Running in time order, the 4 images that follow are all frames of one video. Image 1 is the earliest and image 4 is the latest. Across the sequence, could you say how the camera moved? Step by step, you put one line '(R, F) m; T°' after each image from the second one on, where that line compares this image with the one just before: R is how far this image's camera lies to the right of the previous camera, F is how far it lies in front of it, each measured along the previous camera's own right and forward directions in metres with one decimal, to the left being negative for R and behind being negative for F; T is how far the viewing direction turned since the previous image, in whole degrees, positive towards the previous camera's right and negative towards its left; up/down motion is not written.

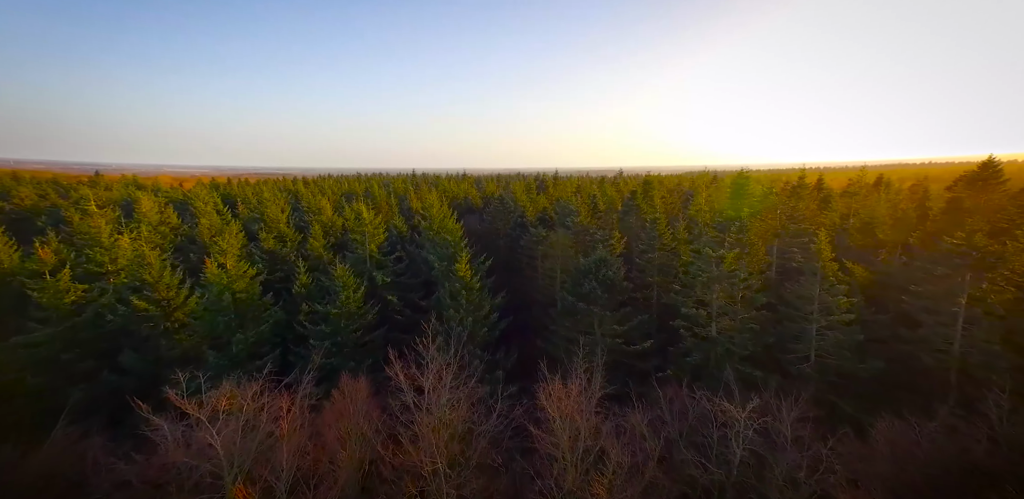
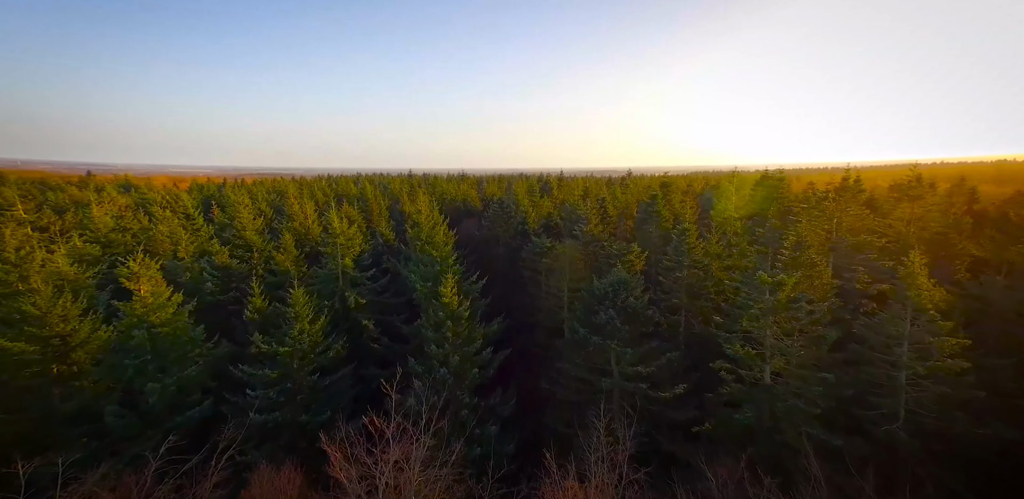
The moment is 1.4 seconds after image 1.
(+0.3, +6.4) m; 0°
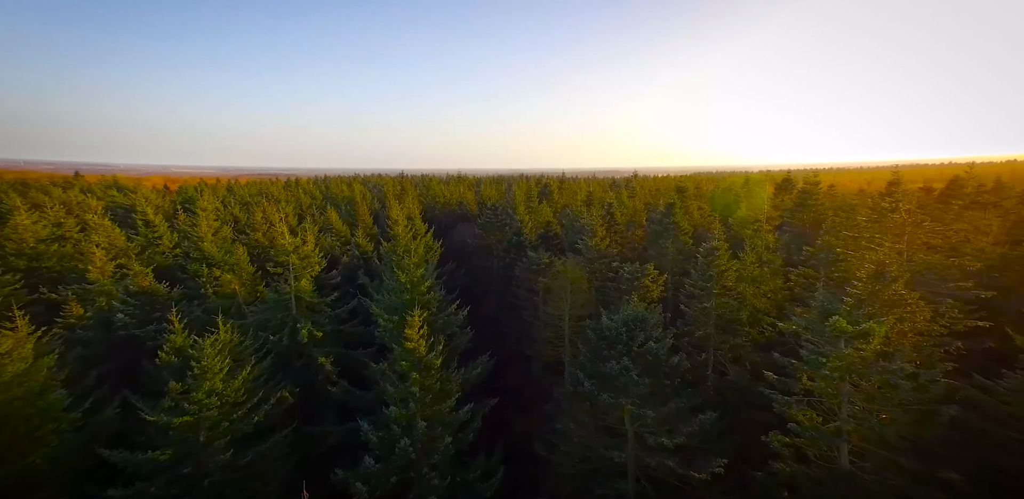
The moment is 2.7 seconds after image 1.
(+0.7, +6.3) m; 0°
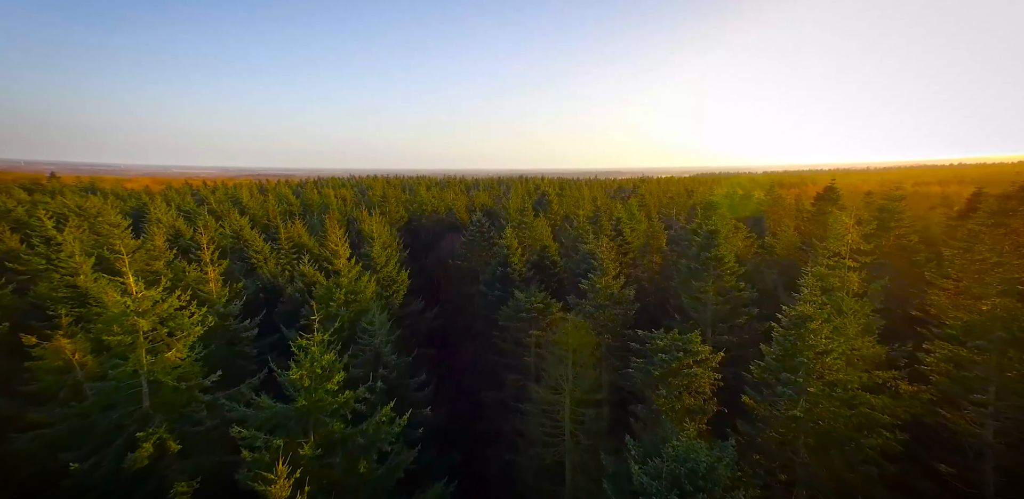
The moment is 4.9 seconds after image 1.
(+1.2, +10.2) m; 0°
